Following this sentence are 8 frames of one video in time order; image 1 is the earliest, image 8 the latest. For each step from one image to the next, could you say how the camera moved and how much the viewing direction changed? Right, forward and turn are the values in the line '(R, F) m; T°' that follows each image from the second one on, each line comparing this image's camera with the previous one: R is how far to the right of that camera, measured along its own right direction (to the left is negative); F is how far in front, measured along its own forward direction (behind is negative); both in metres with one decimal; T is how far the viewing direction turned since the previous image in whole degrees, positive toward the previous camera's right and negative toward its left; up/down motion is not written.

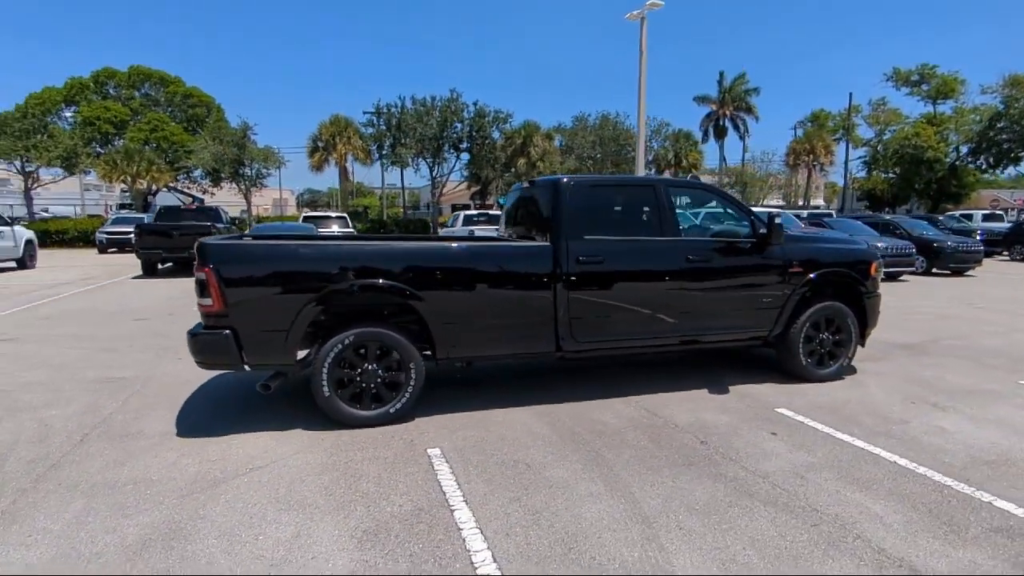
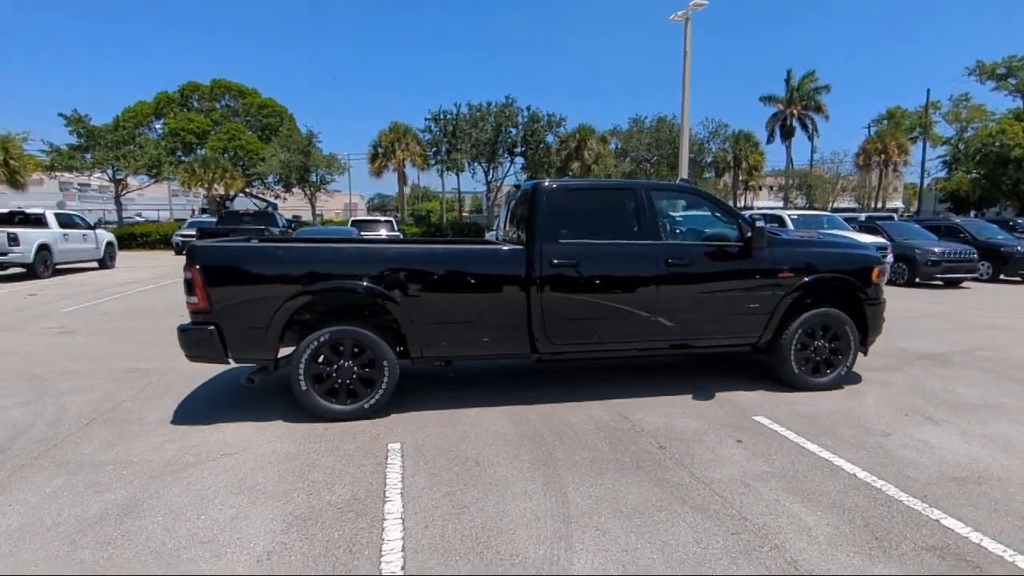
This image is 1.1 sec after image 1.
(+0.9, -0.1) m; -6°
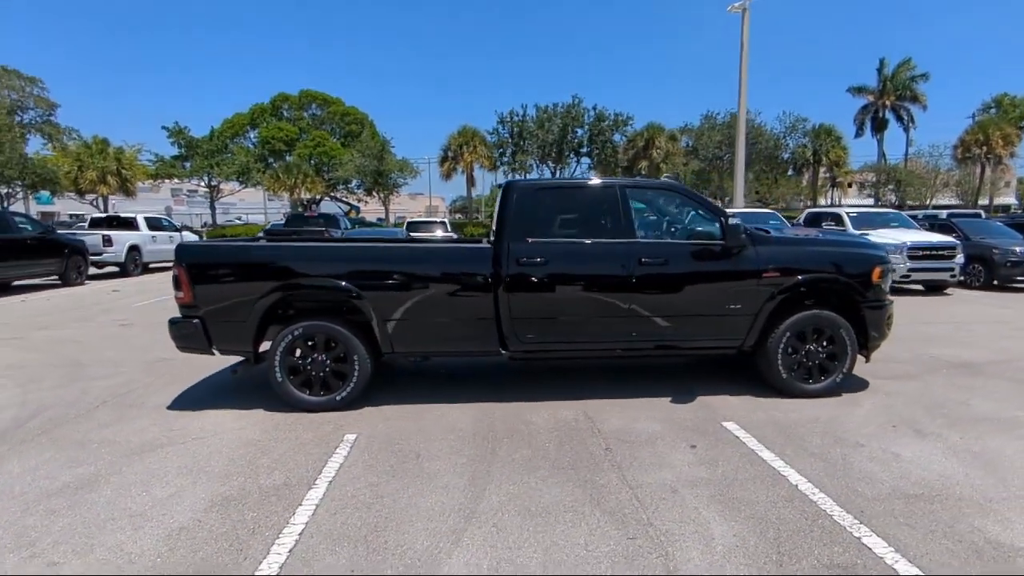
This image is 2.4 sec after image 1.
(+1.1, 0.0) m; -8°
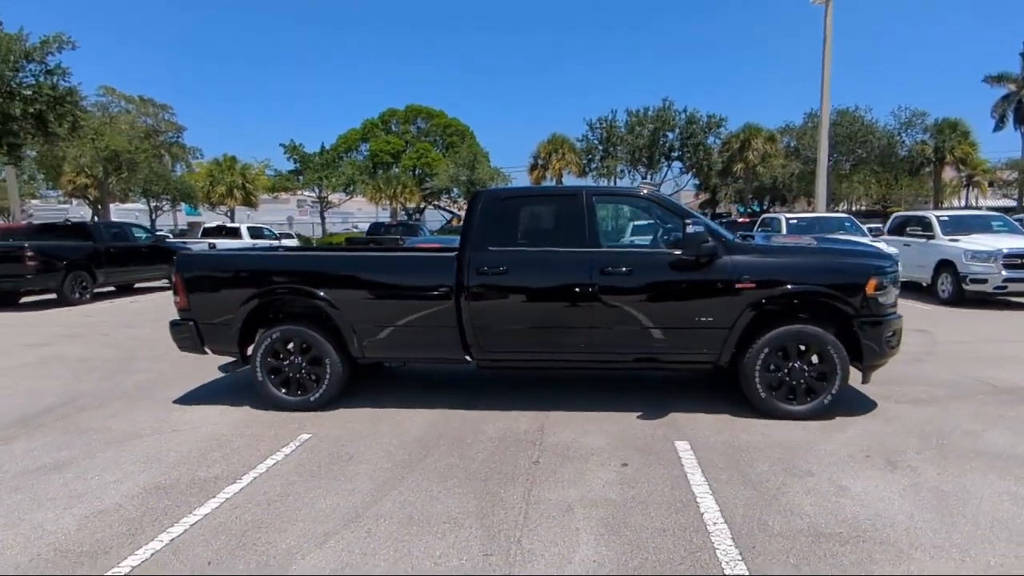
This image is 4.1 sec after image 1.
(+1.4, +0.1) m; -10°
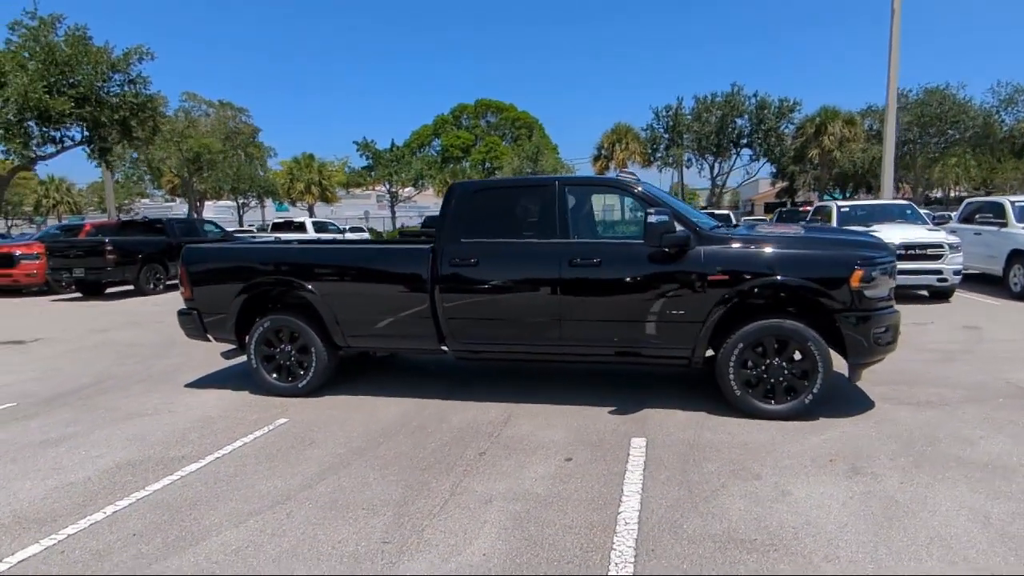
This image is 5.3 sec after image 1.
(+1.0, +0.1) m; -7°
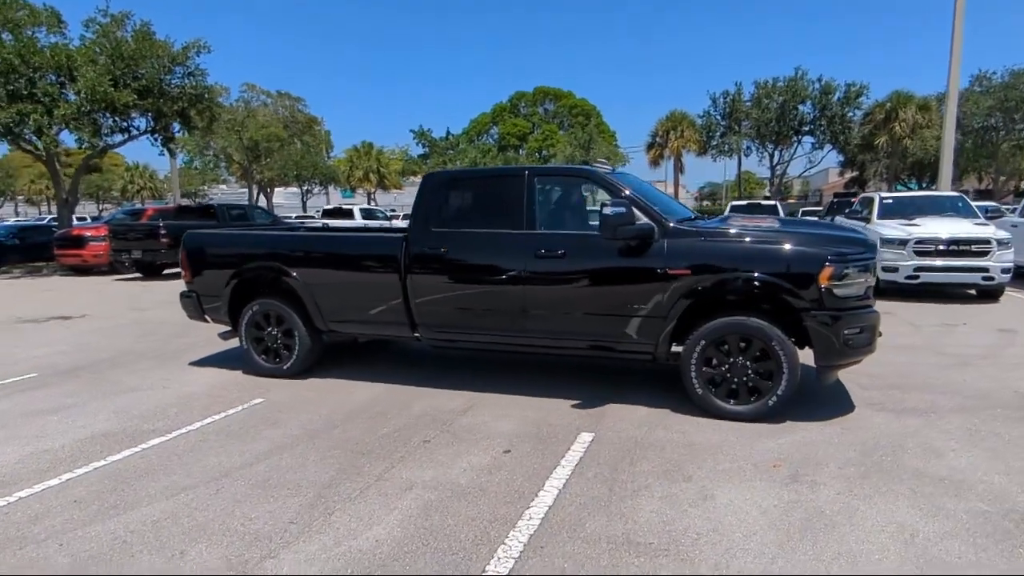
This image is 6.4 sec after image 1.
(+0.9, +0.1) m; -6°
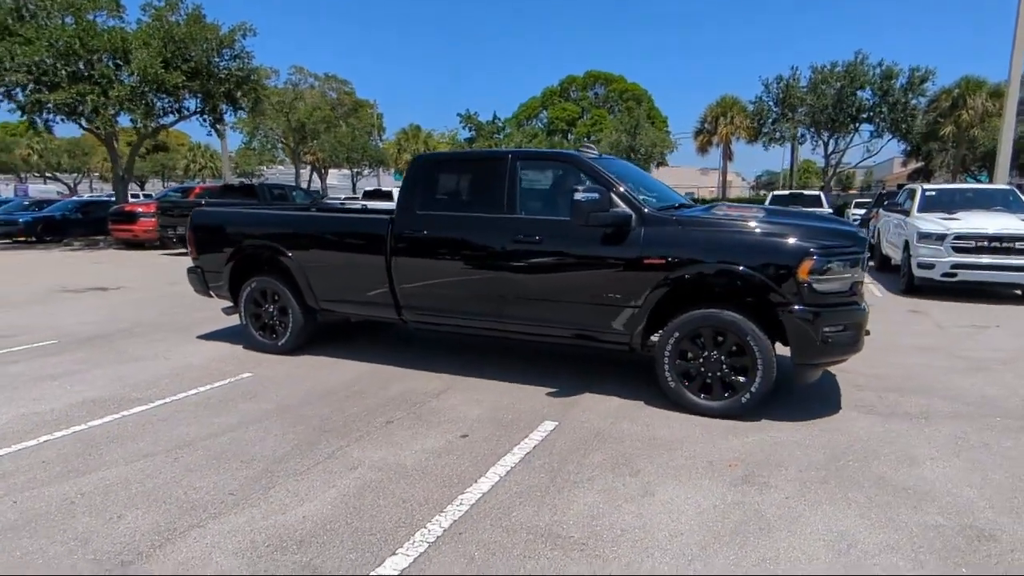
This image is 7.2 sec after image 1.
(+0.6, +0.1) m; -5°
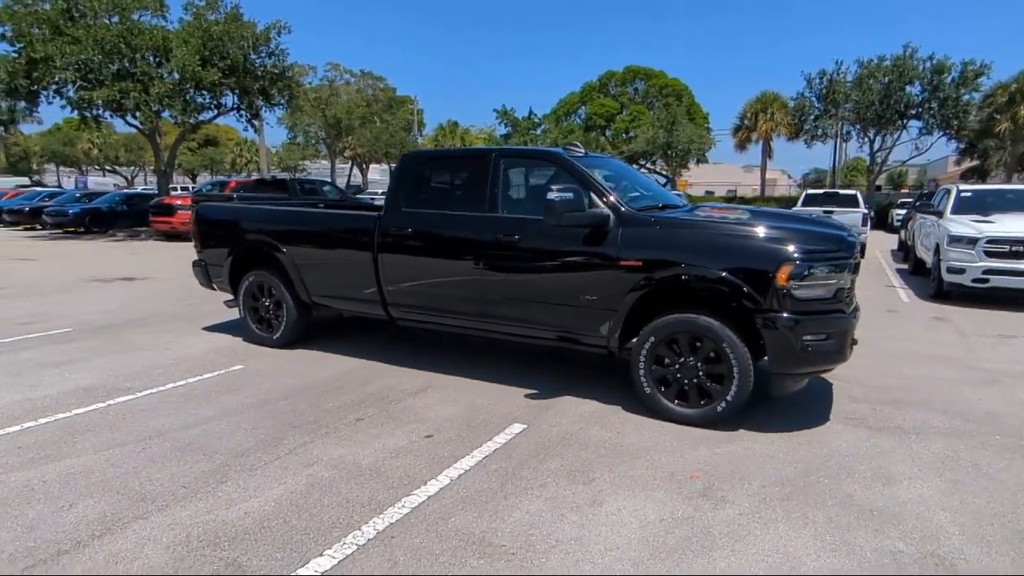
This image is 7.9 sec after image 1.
(+0.5, +0.1) m; -4°
